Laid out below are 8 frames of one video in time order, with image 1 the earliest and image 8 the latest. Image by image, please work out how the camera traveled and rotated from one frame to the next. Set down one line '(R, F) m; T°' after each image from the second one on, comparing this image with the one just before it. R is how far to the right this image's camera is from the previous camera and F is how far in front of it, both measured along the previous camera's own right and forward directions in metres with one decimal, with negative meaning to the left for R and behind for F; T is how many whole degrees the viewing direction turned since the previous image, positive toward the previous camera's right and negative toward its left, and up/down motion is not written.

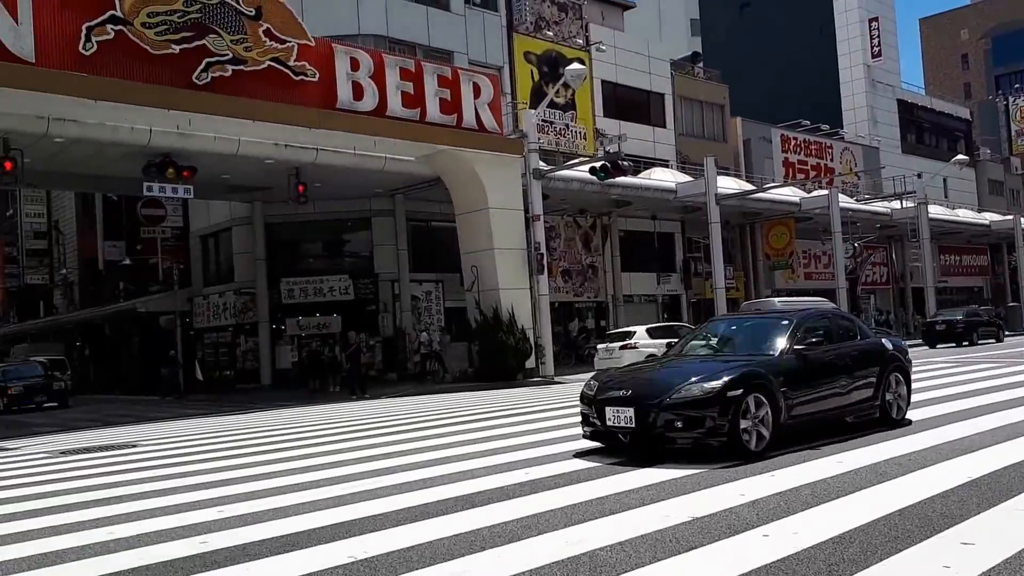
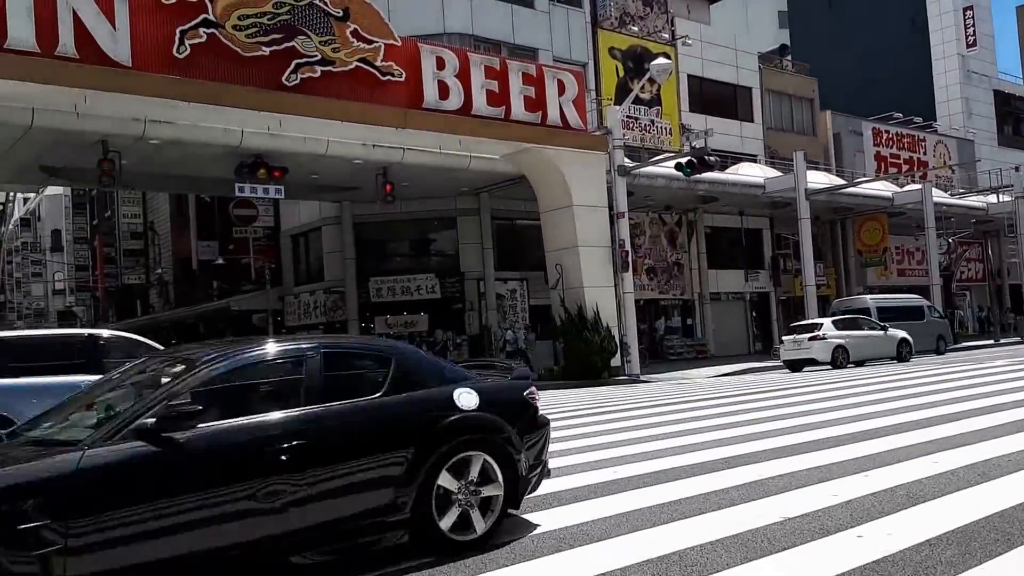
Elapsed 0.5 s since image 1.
(-1.0, +0.1) m; -3°
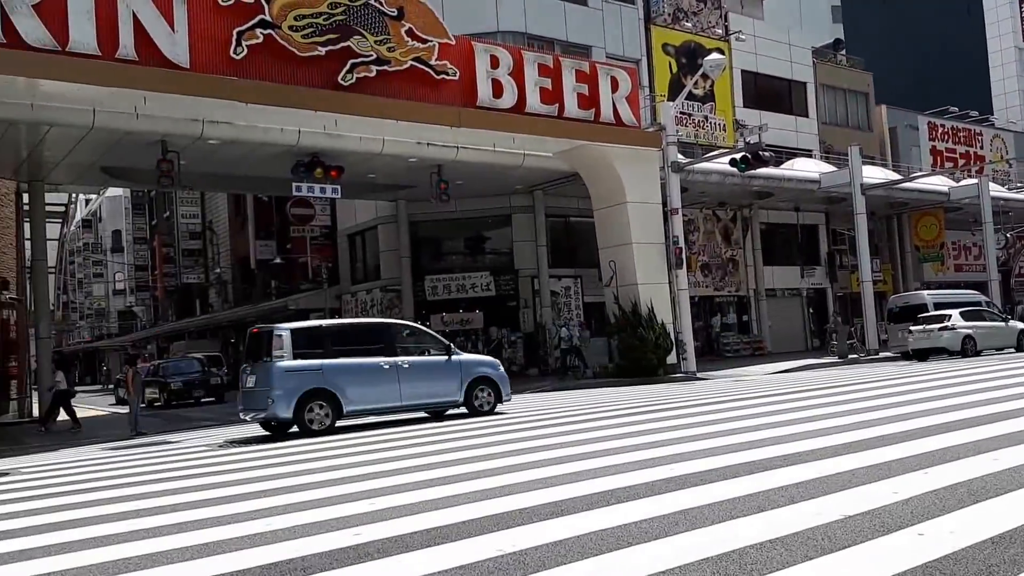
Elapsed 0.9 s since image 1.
(-0.9, 0.0) m; -1°
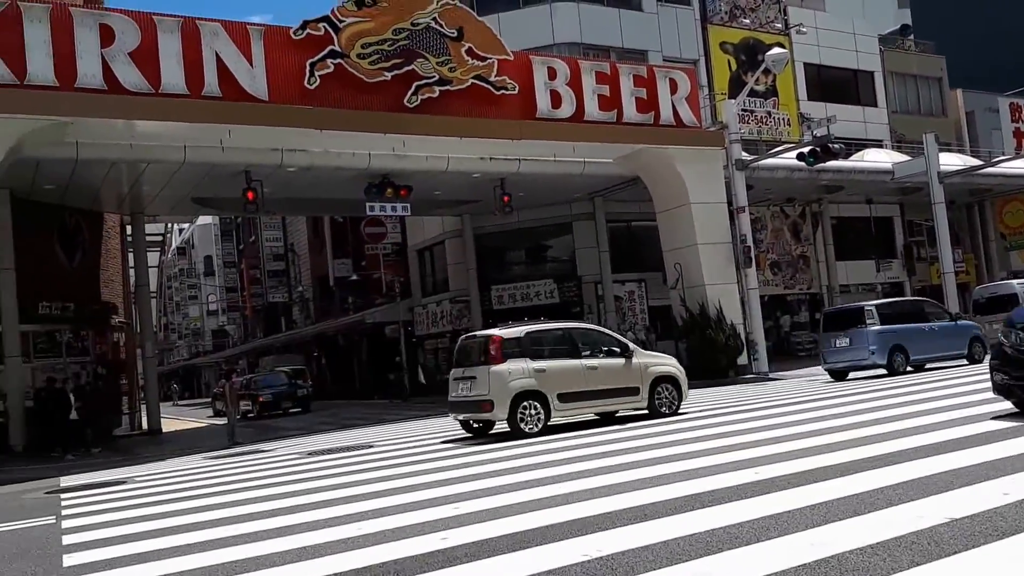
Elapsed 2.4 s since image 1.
(+1.3, -0.5) m; -8°
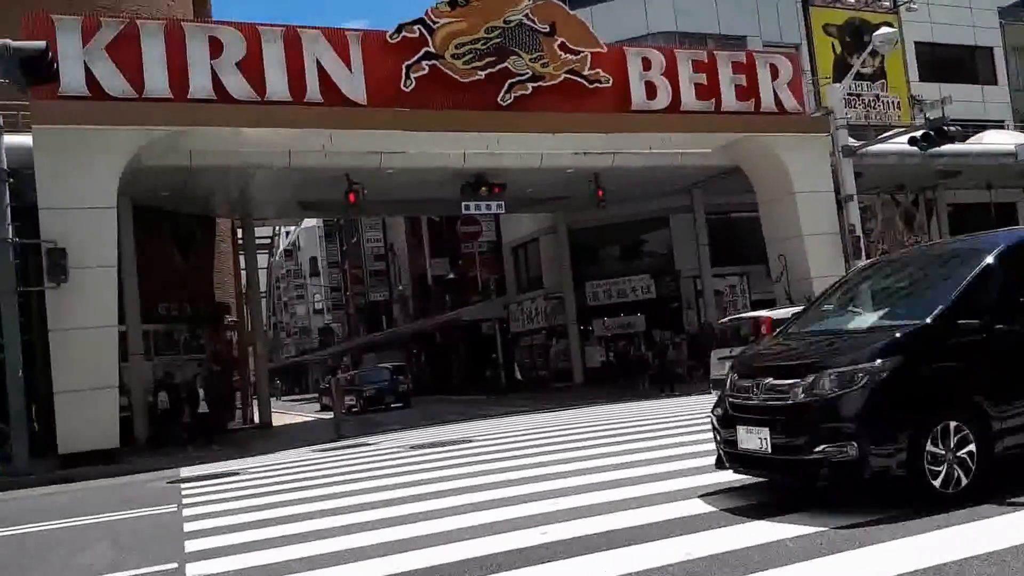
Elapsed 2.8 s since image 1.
(+0.5, +0.1) m; -8°
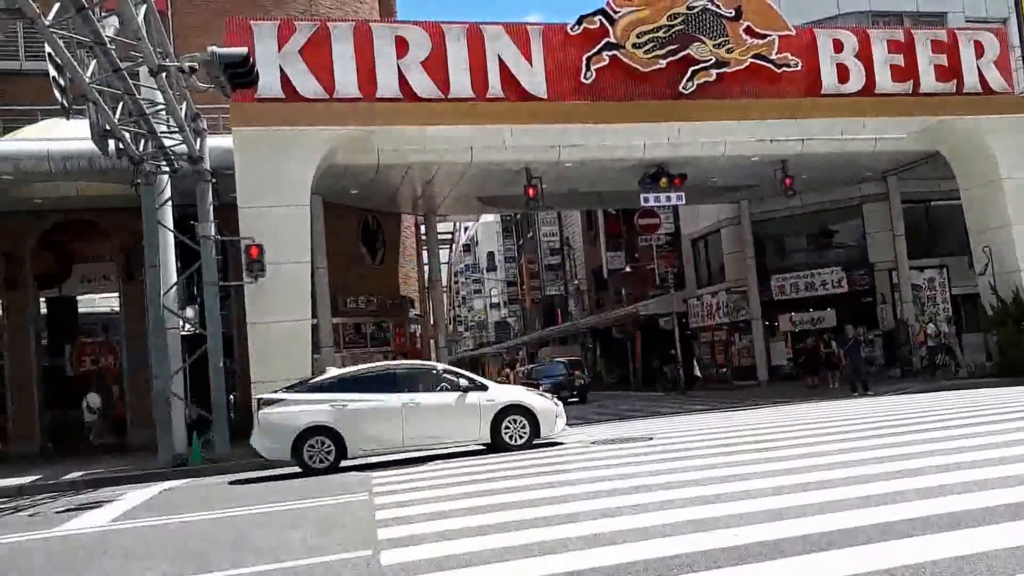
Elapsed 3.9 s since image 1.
(-1.4, +0.1) m; -8°
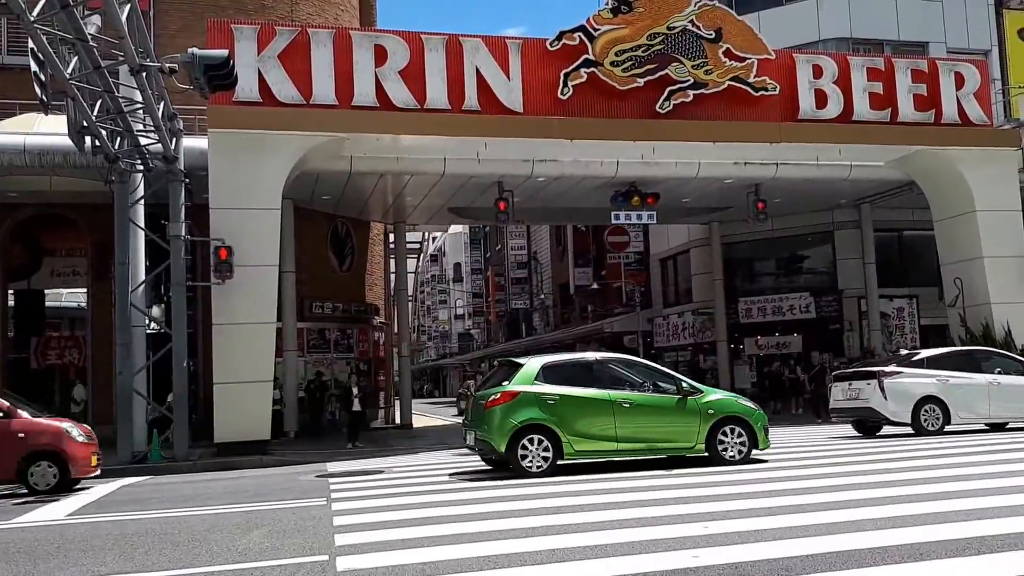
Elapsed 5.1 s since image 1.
(+1.1, 0.0) m; -1°
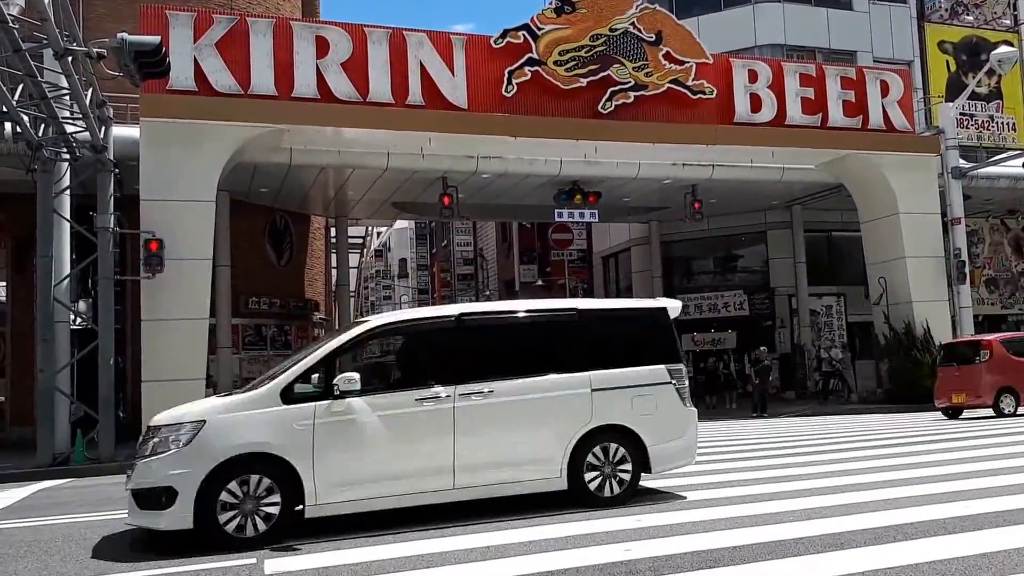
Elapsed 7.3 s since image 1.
(-0.6, 0.0) m; +6°
